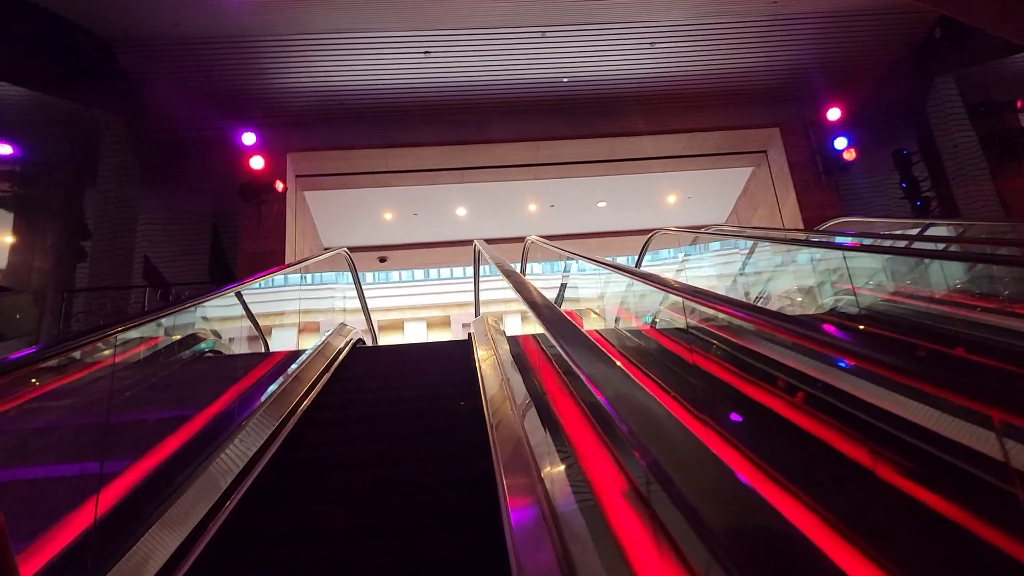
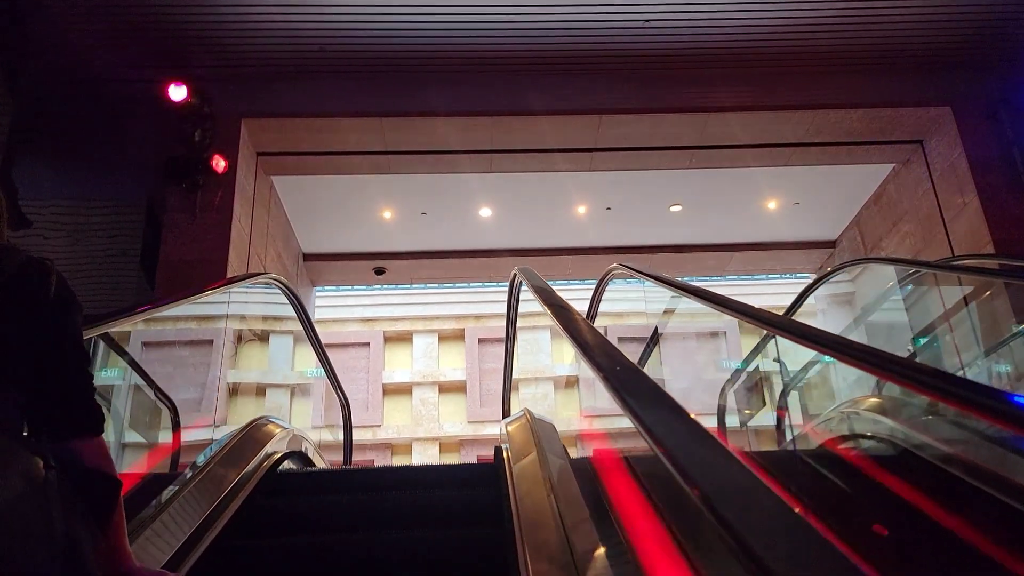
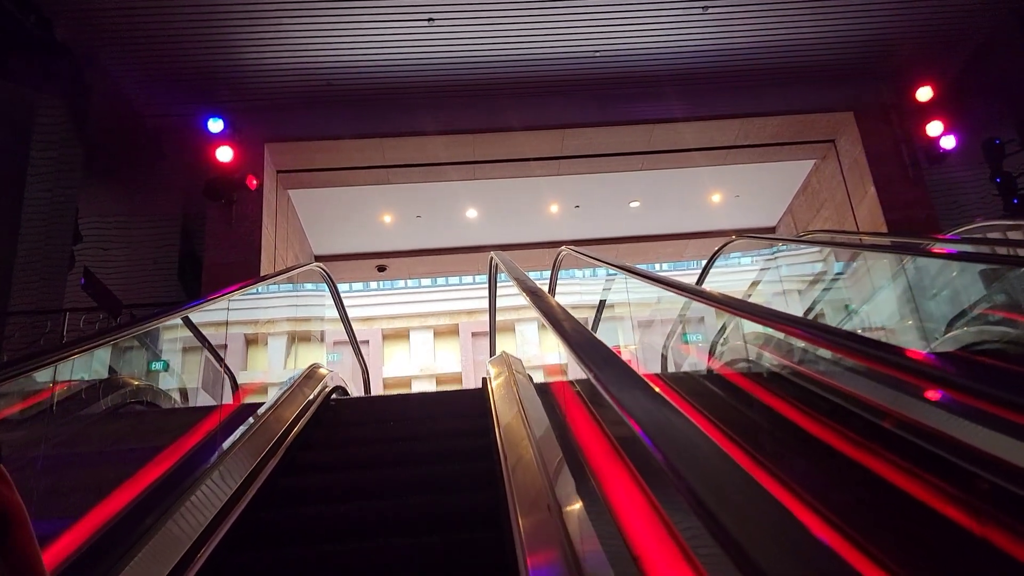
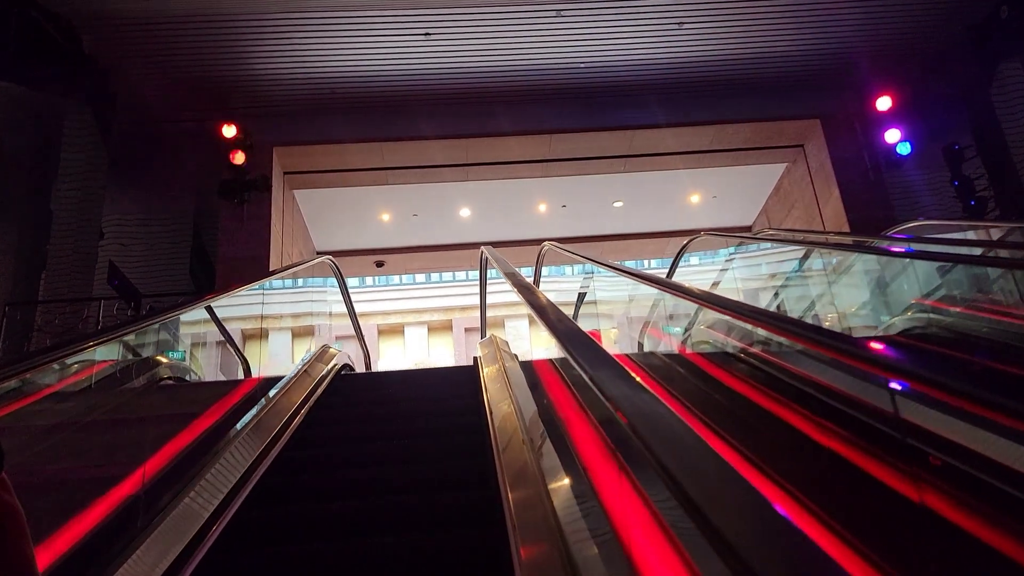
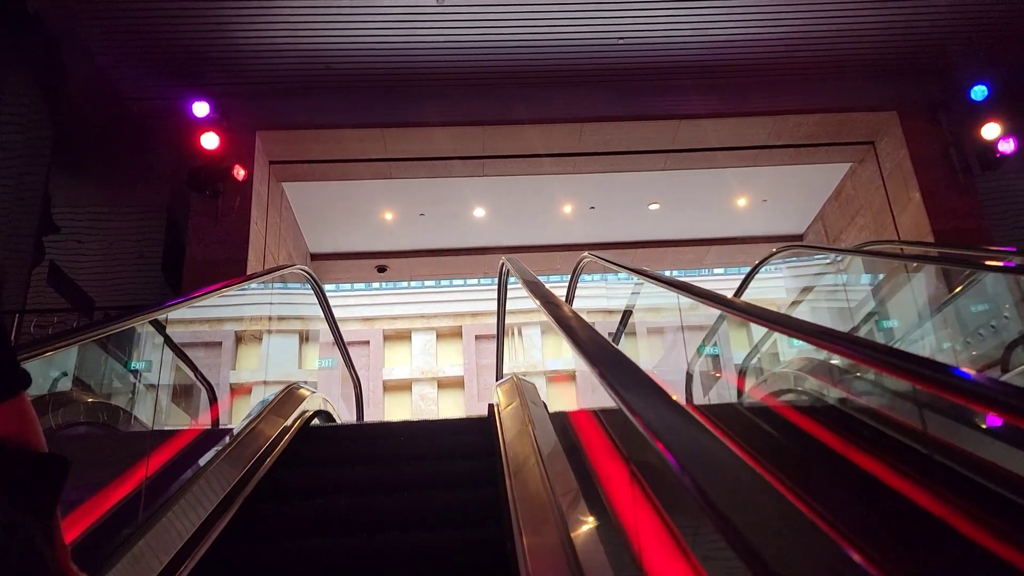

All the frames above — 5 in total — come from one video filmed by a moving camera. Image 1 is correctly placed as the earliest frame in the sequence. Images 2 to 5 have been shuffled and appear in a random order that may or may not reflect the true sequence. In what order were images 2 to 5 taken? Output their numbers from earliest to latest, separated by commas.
4, 3, 5, 2
